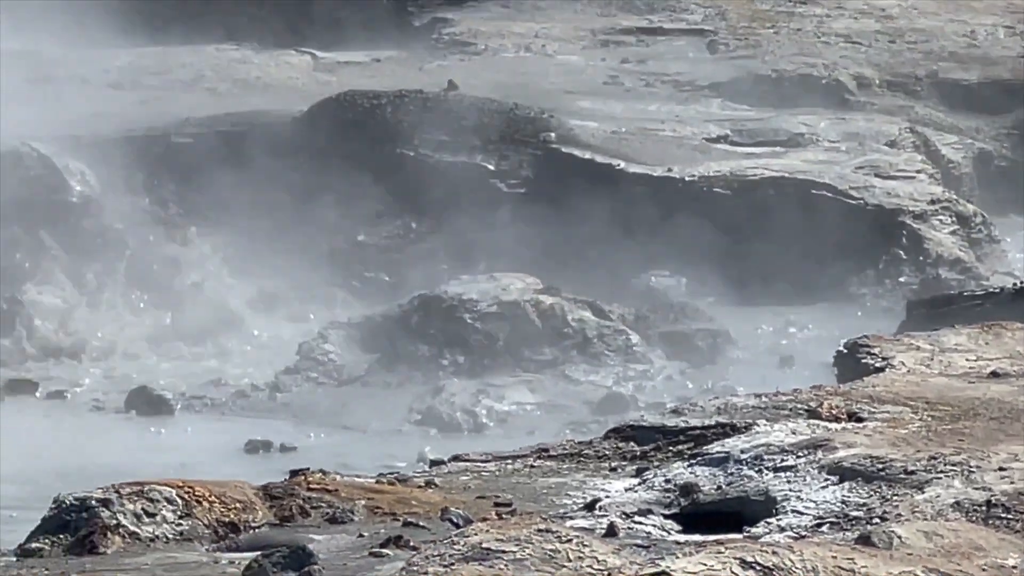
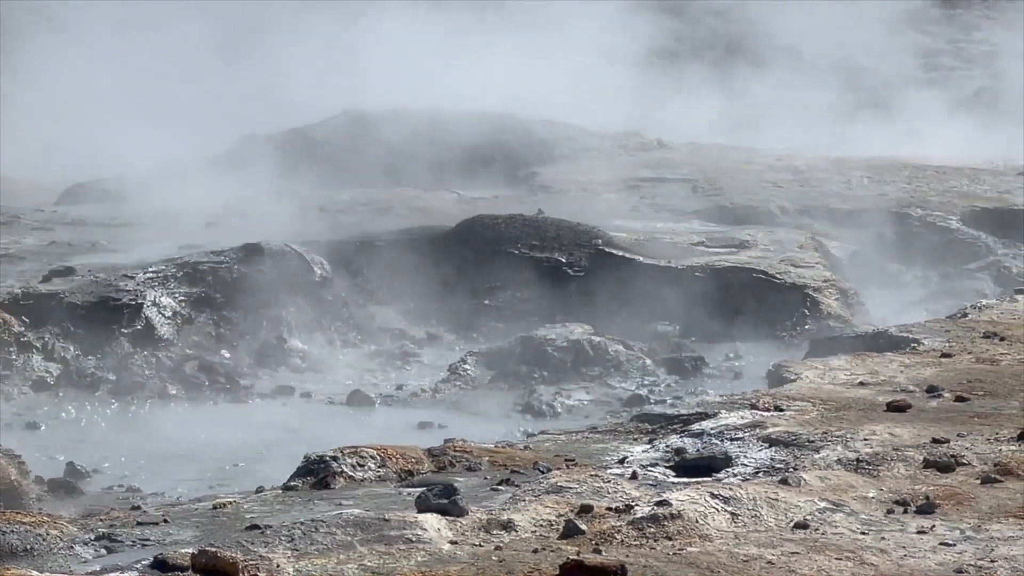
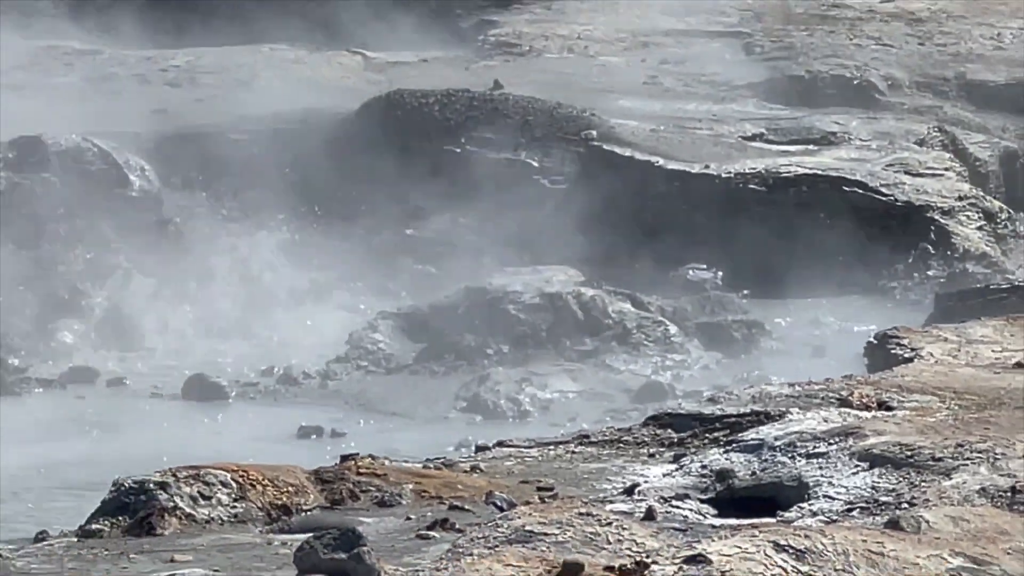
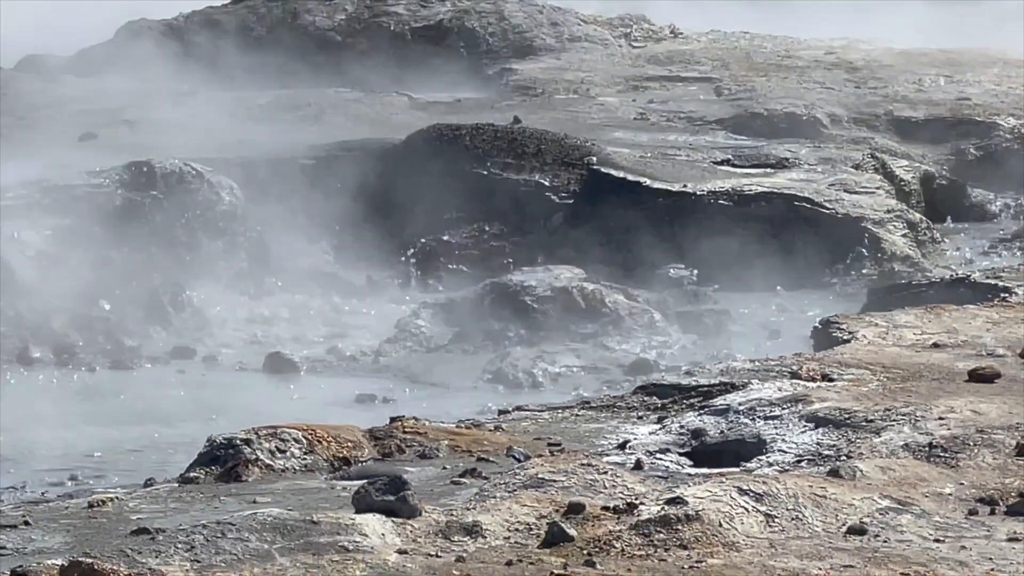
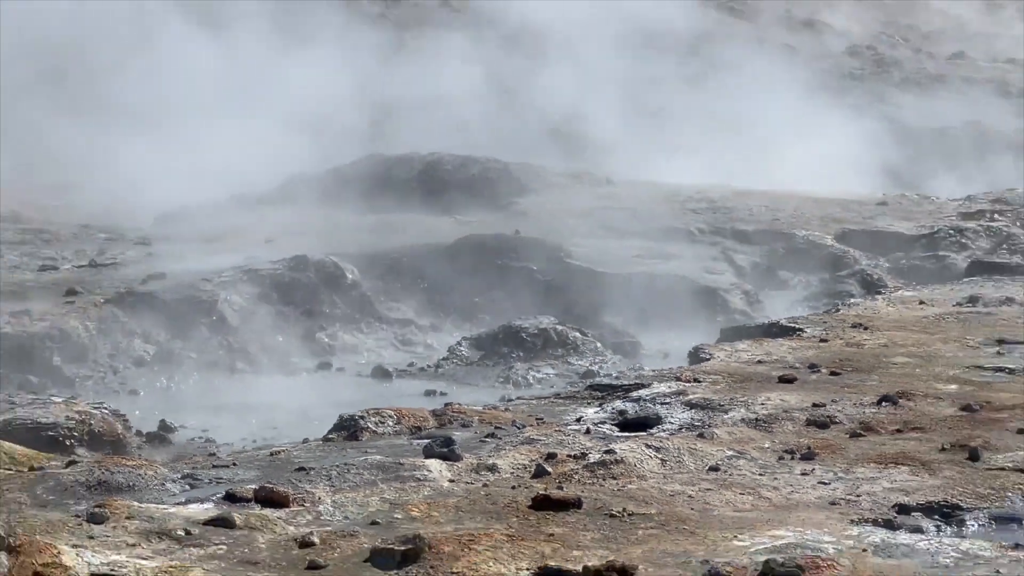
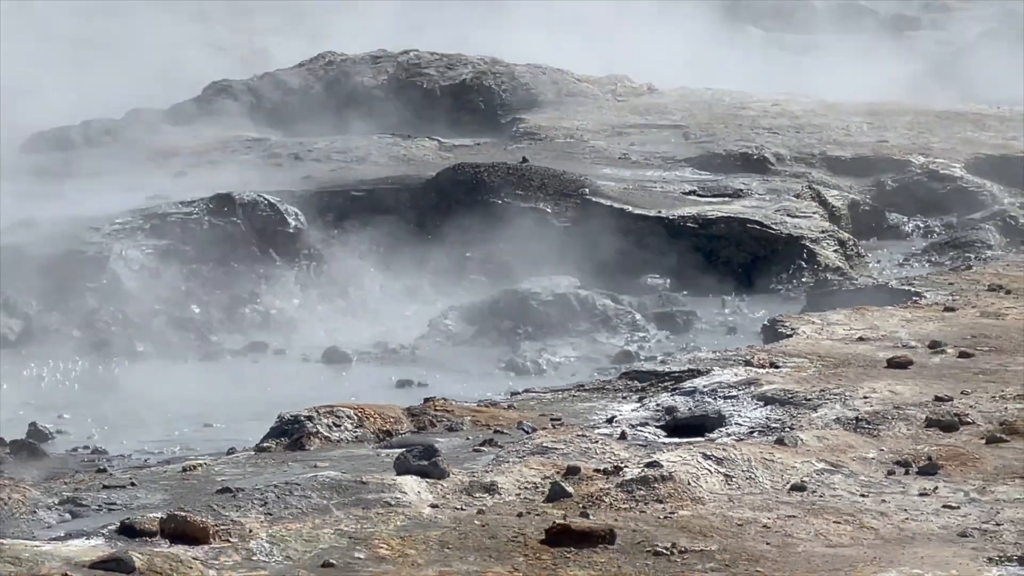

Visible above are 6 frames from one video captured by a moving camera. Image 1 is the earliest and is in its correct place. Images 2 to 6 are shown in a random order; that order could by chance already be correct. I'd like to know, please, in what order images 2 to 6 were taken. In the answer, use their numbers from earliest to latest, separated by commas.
3, 4, 6, 2, 5
